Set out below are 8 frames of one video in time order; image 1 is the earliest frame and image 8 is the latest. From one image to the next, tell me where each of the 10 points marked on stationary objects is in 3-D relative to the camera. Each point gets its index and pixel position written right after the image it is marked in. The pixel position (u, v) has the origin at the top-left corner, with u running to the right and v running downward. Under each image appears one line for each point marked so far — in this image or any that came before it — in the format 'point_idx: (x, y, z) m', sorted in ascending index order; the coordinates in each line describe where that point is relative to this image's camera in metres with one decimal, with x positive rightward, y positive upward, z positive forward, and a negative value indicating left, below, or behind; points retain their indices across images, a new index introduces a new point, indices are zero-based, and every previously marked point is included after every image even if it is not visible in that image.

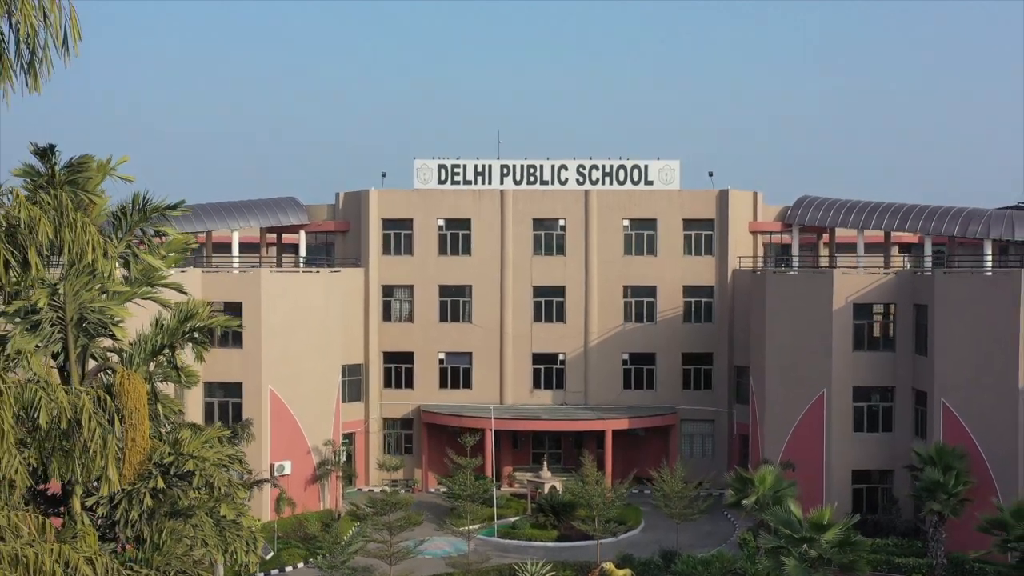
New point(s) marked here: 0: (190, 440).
0: (-3.9, -1.9, +14.1) m
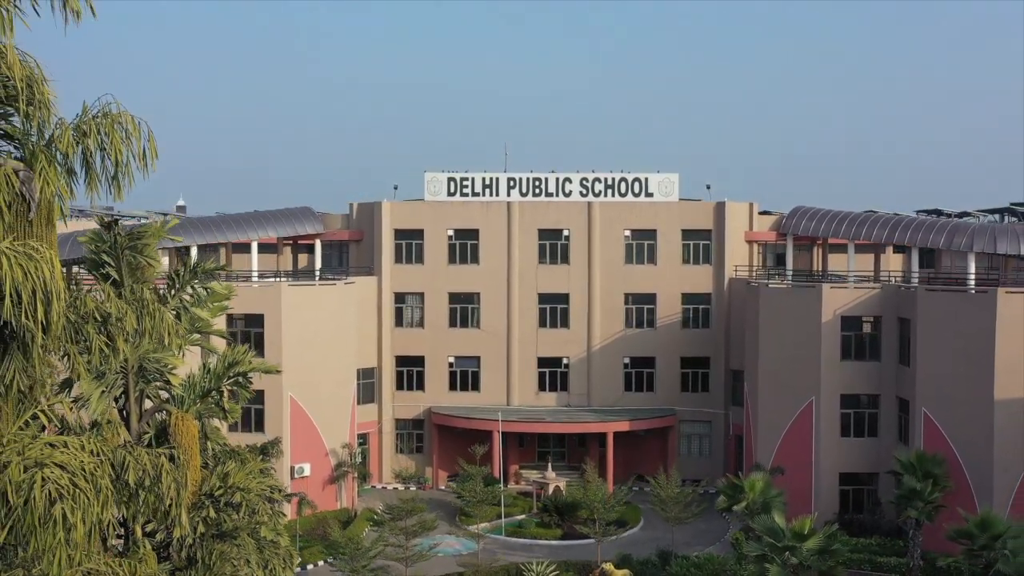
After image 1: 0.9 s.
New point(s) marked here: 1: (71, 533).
0: (-3.8, -2.6, +15.9) m
1: (-3.8, -2.1, +9.9) m
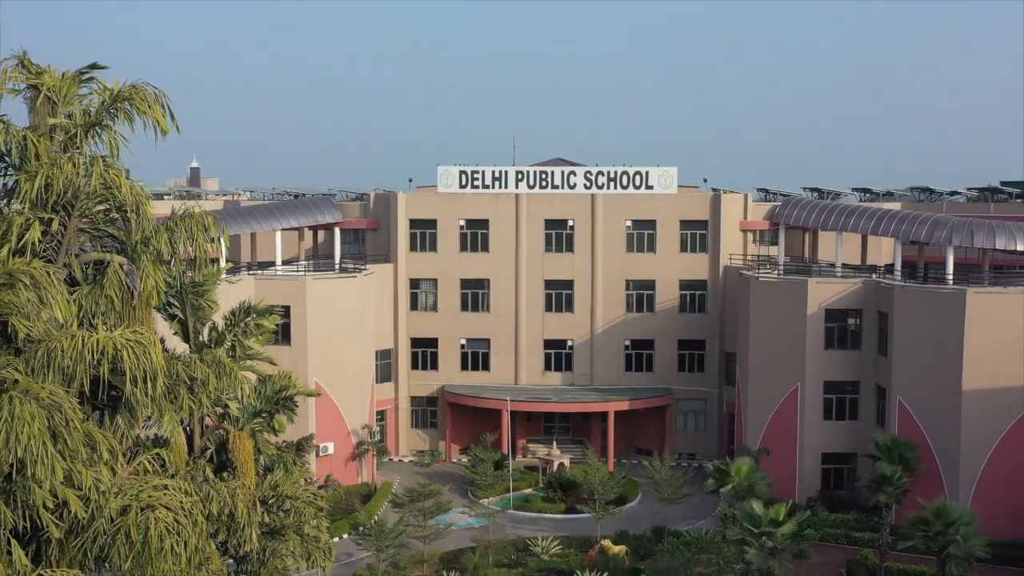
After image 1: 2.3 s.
0: (-3.7, -3.2, +18.7) m
1: (-3.7, -3.0, +12.6) m
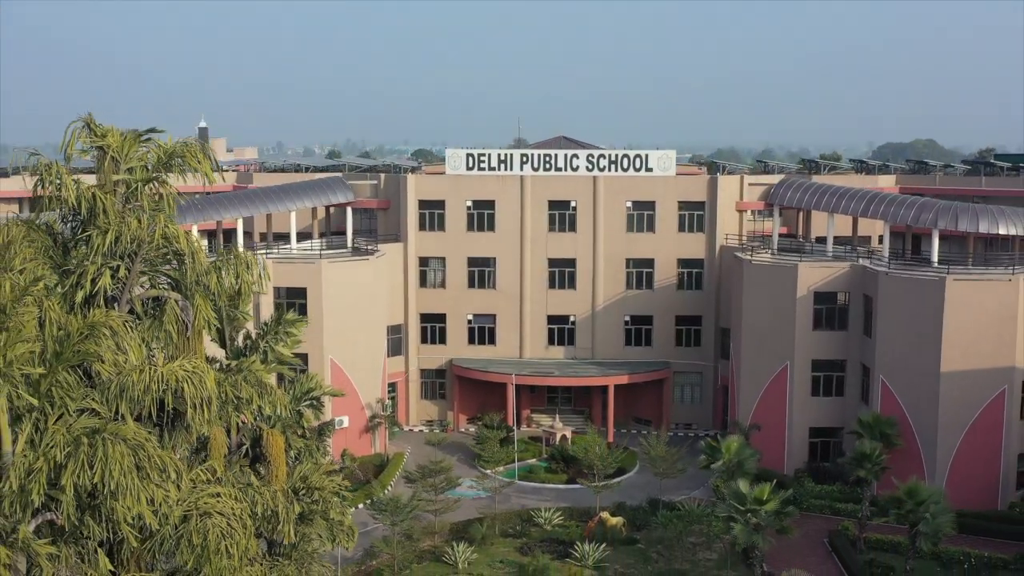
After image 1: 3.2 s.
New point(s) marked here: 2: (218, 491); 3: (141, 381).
0: (-3.6, -3.3, +20.7) m
1: (-3.6, -3.5, +14.7) m
2: (-3.9, -2.8, +15.3) m
3: (-4.7, -1.2, +14.4) m
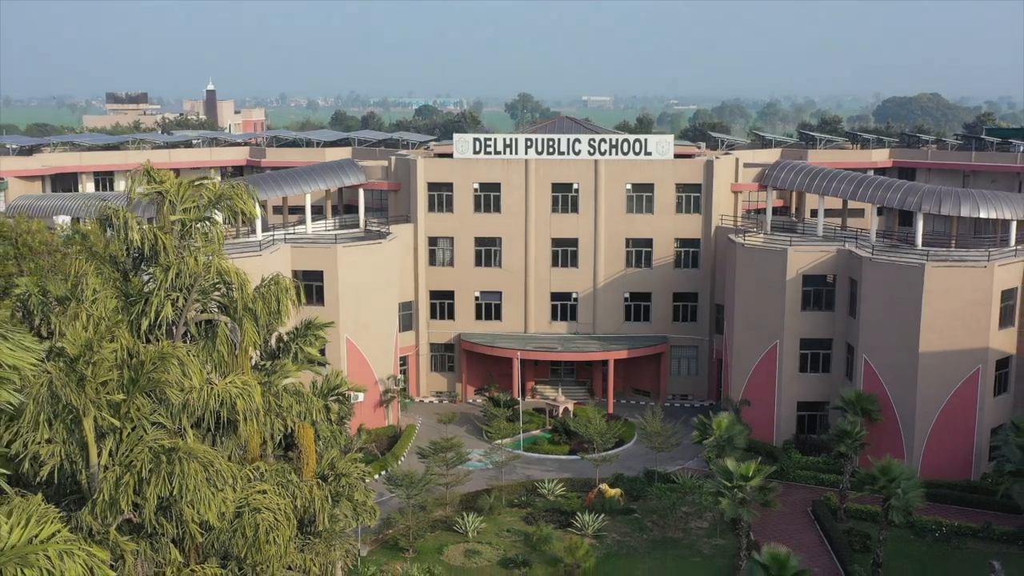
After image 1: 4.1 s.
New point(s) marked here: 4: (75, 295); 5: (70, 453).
0: (-3.5, -3.5, +23.1) m
1: (-3.5, -3.9, +17.1) m
2: (-3.8, -3.1, +17.7) m
3: (-4.6, -1.6, +16.7) m
4: (-6.5, -0.1, +17.2) m
5: (-6.0, -2.3, +15.5) m
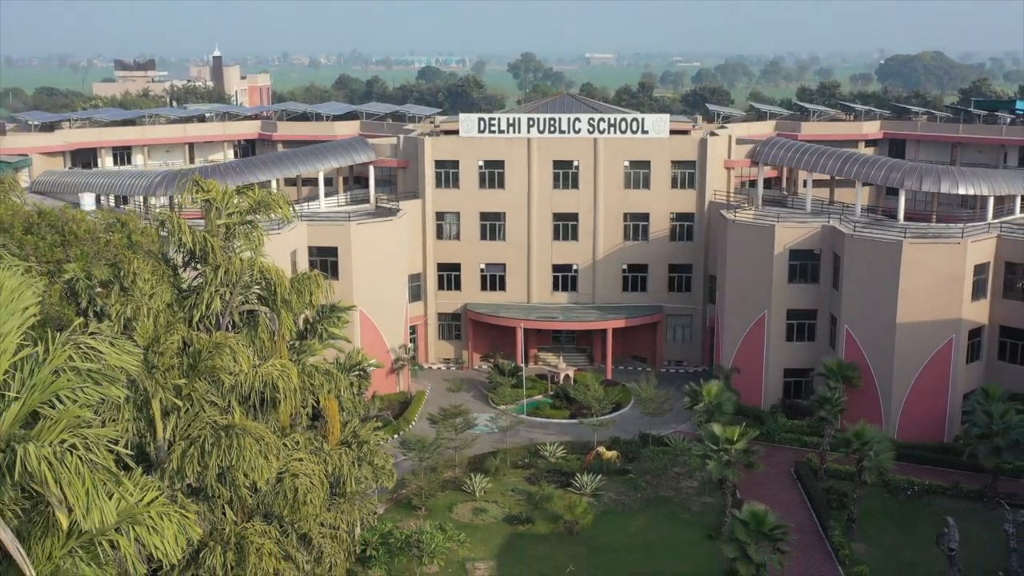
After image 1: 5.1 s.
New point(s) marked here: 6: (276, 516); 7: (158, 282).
0: (-3.4, -3.2, +25.7) m
1: (-3.4, -3.8, +19.7) m
2: (-3.8, -3.0, +20.3) m
3: (-4.5, -1.5, +19.3) m
4: (-6.5, 0.0, +19.7) m
5: (-5.9, -2.2, +18.1) m
6: (-4.1, -4.0, +19.7) m
7: (-6.2, +0.1, +19.9) m
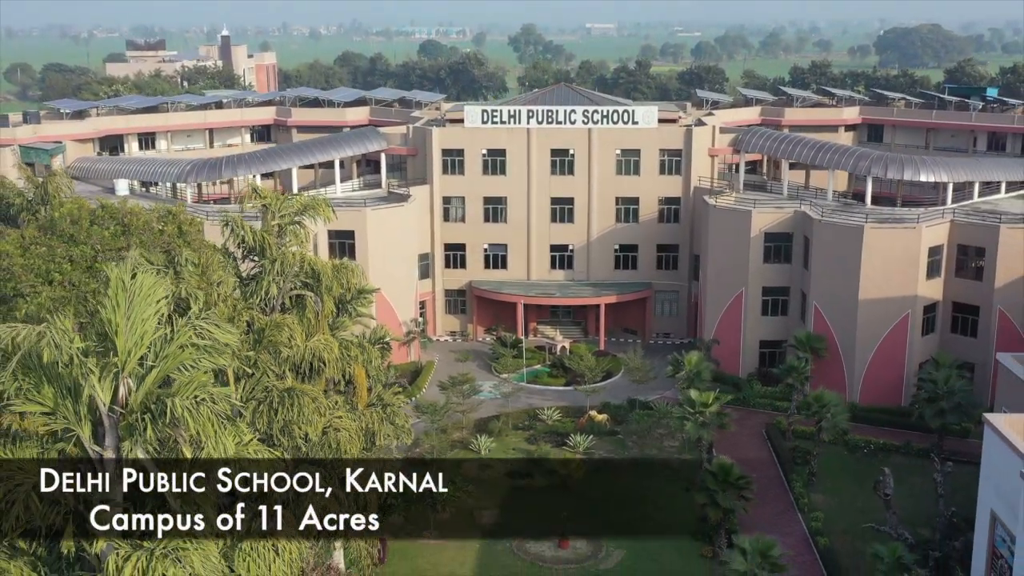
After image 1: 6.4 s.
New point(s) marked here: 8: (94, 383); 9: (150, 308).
0: (-3.3, -2.8, +30.1) m
1: (-3.4, -3.5, +24.1) m
2: (-3.7, -2.8, +24.6) m
3: (-4.5, -1.3, +23.6) m
4: (-6.5, +0.2, +24.0) m
5: (-5.9, -2.0, +22.5) m
6: (-4.0, -3.7, +24.1) m
7: (-6.1, +0.4, +24.2) m
8: (-6.0, -1.4, +16.5) m
9: (-5.4, -0.3, +17.0) m
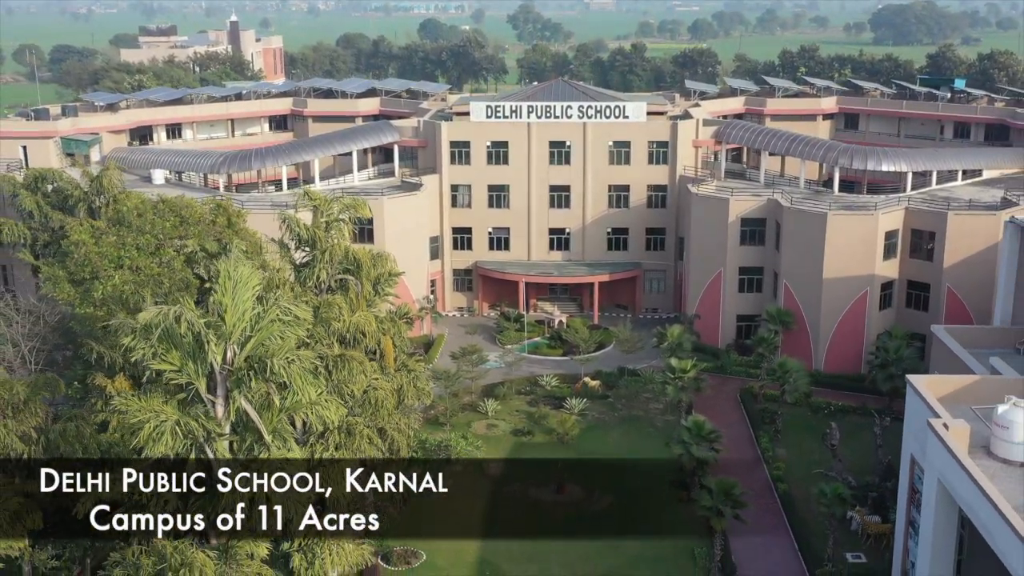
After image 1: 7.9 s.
0: (-3.2, -2.2, +35.4) m
1: (-3.3, -3.1, +29.5) m
2: (-3.6, -2.4, +30.0) m
3: (-4.3, -0.9, +28.9) m
4: (-6.3, +0.6, +29.3) m
5: (-5.8, -1.7, +27.8) m
6: (-3.9, -3.3, +29.5) m
7: (-6.0, +0.8, +29.5) m
8: (-5.8, -1.1, +21.9) m
9: (-5.3, -0.1, +22.3) m
